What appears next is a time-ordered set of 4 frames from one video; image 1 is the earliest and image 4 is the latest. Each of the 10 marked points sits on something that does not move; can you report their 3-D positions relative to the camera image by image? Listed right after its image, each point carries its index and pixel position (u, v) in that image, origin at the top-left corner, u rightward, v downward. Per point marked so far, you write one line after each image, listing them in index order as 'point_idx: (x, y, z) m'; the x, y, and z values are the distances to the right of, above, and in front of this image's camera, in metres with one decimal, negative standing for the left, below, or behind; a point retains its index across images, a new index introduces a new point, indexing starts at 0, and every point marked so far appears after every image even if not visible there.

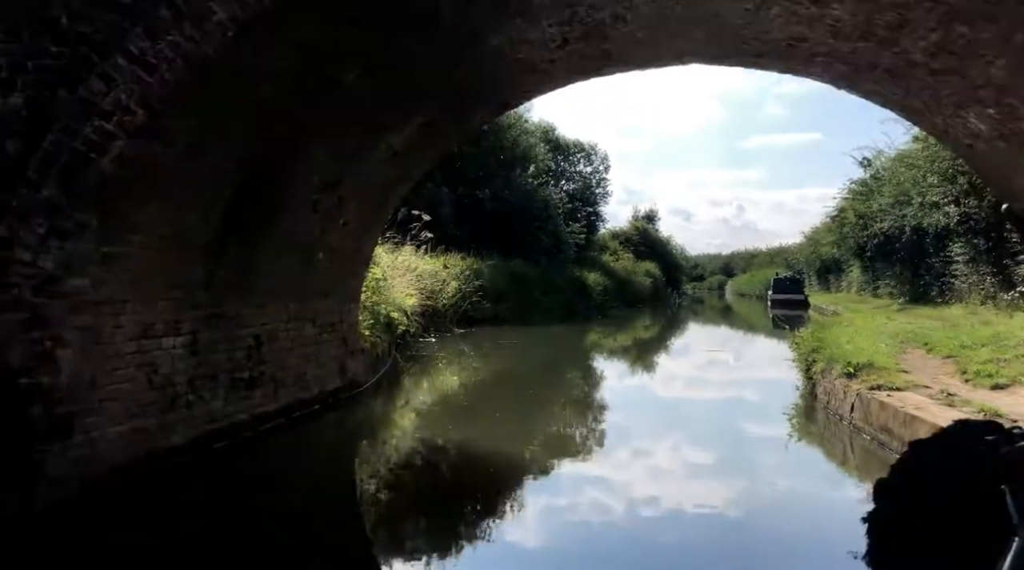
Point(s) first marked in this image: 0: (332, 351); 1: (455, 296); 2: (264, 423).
0: (-1.8, -0.7, +7.6) m
1: (-1.4, -0.3, +18.1) m
2: (-2.1, -1.1, +6.3) m
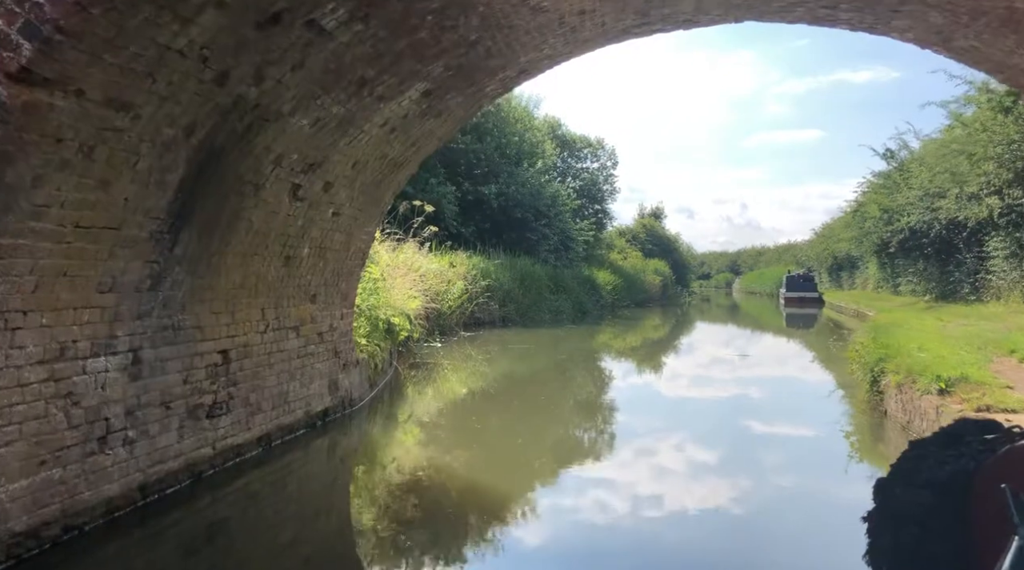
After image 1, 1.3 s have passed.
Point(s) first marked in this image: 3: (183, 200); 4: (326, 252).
0: (-1.6, -0.7, +6.5) m
1: (-1.1, -0.3, +16.9) m
2: (-1.9, -1.2, +5.1) m
3: (-1.8, +0.5, +4.1) m
4: (-1.5, +0.3, +6.2) m
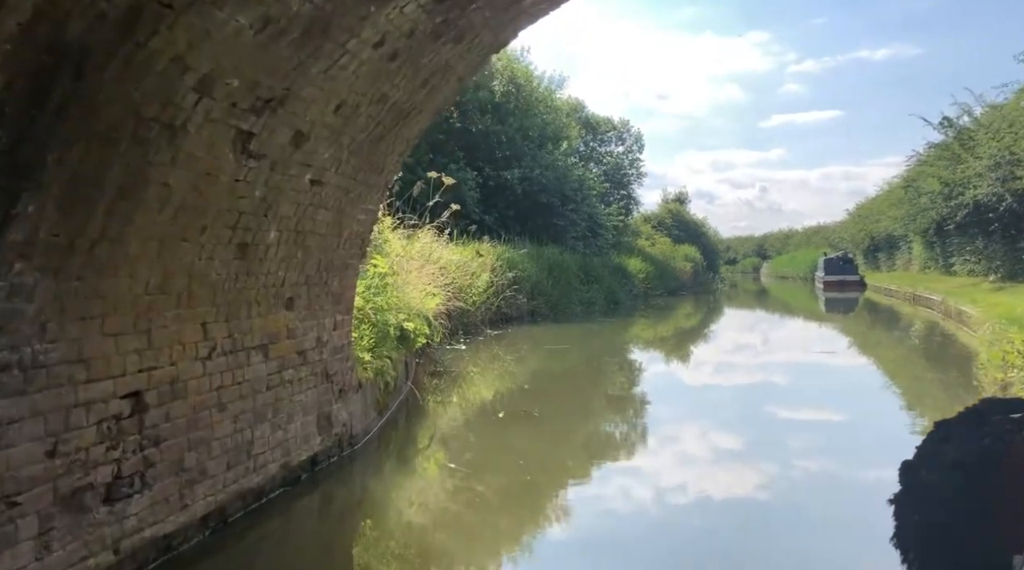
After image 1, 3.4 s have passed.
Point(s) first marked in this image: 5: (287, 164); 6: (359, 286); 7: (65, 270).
0: (-1.3, -0.7, +4.7) m
1: (-0.5, -0.1, +15.1) m
2: (-1.6, -1.2, +3.3) m
3: (-1.5, +0.4, +2.3) m
4: (-1.2, +0.3, +4.4) m
5: (-1.1, +0.6, +3.9) m
6: (-1.3, 0.0, +6.4) m
7: (-1.6, +0.1, +2.7) m
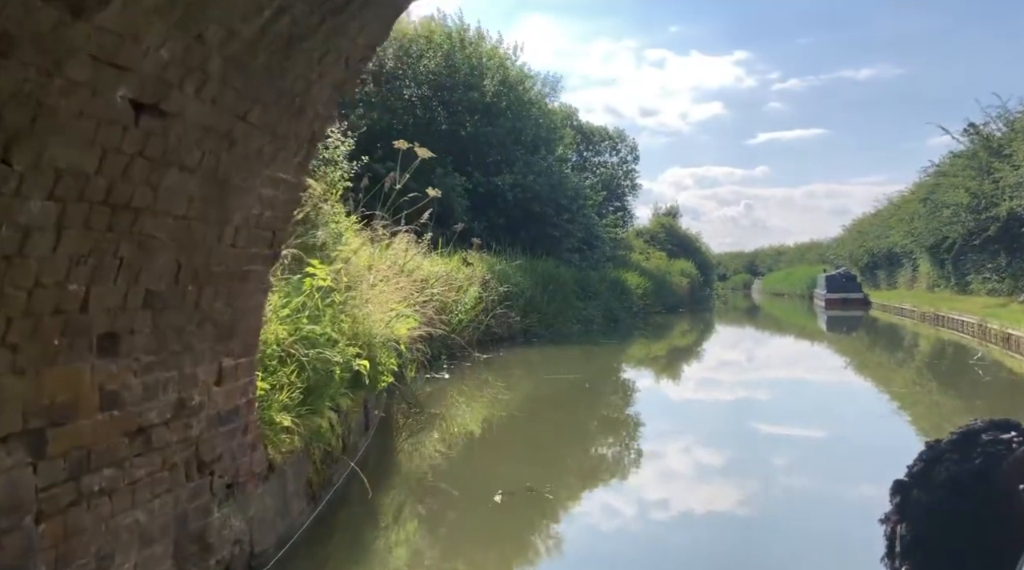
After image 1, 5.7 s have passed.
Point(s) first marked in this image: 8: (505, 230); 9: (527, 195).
0: (-1.2, -0.8, +2.6) m
1: (-0.7, -0.4, +13.0) m
2: (-1.5, -1.2, +1.2) m
3: (-1.4, +0.4, +0.2) m
4: (-1.2, +0.2, +2.3) m
5: (-1.1, +0.5, +1.8) m
6: (-1.3, -0.1, +4.4) m
7: (-1.5, 0.0, +0.6) m
8: (-0.1, +1.4, +19.6) m
9: (+0.4, +2.4, +19.5) m
